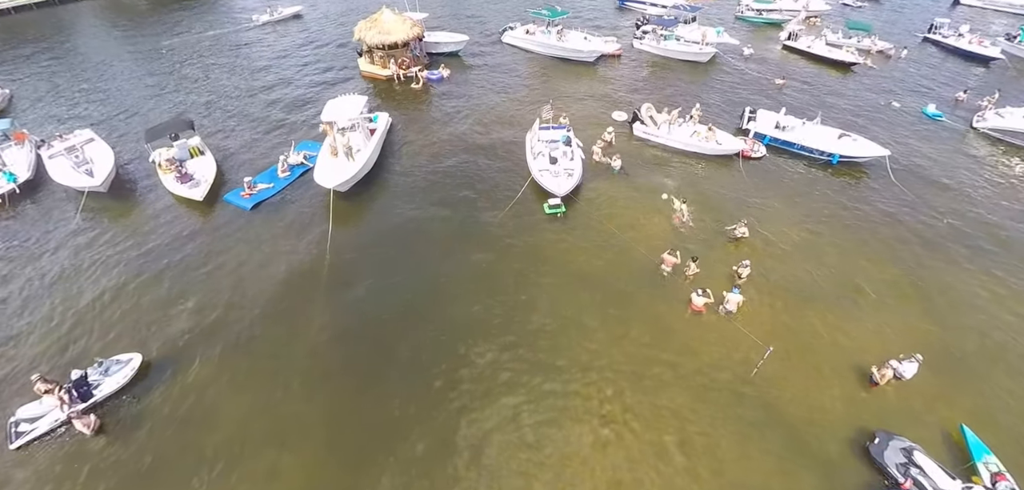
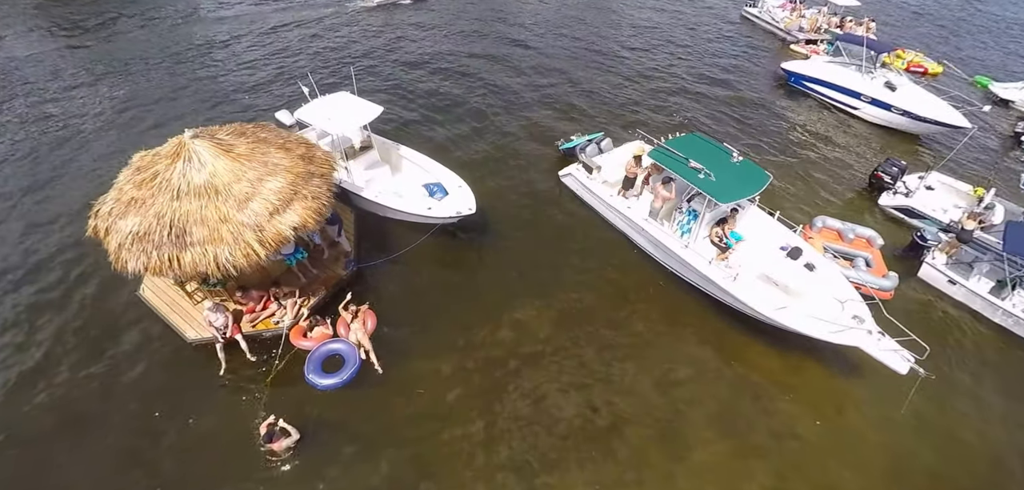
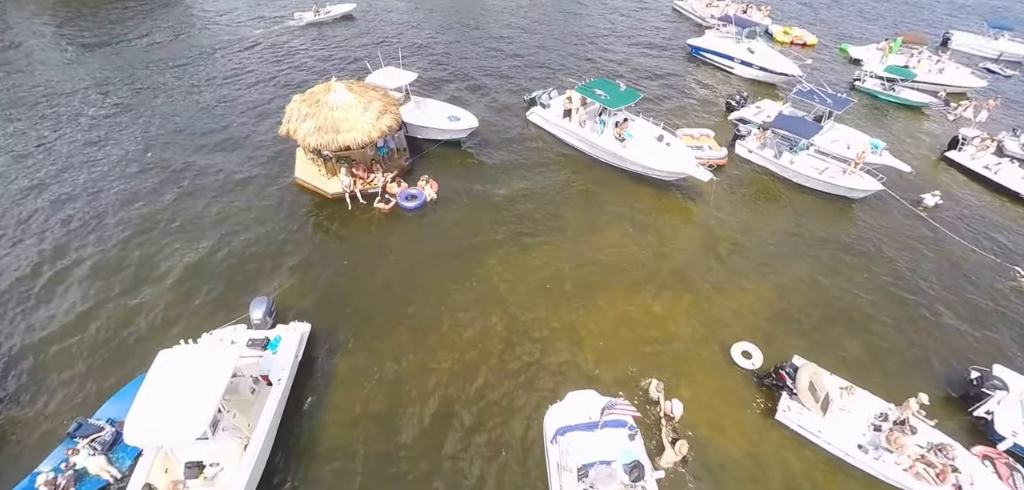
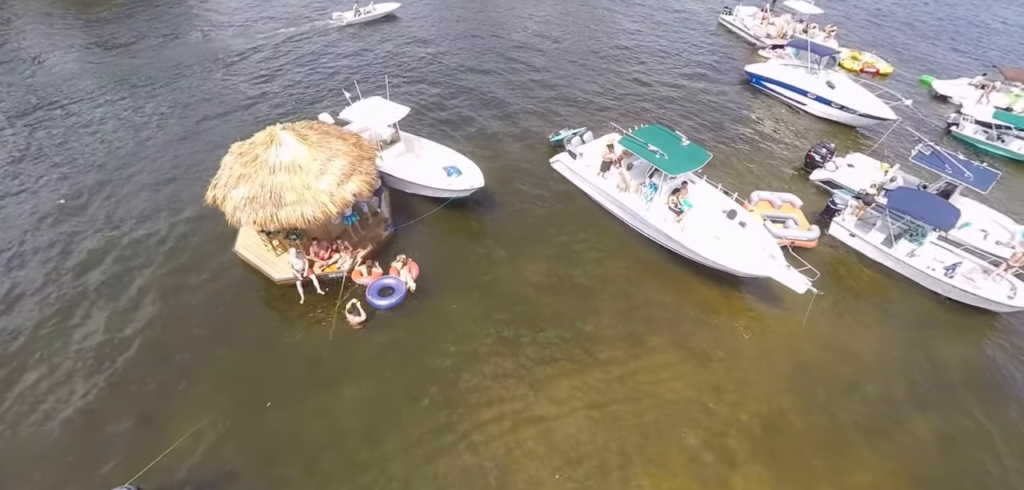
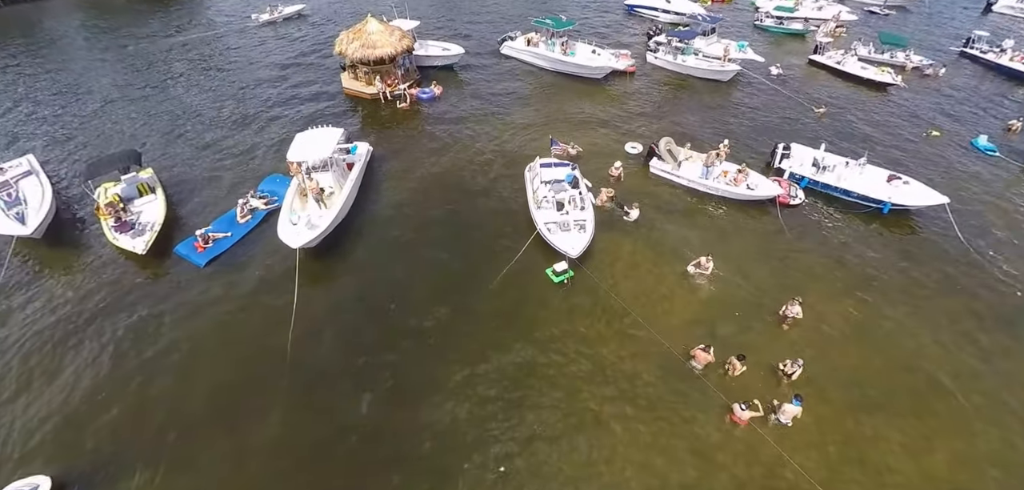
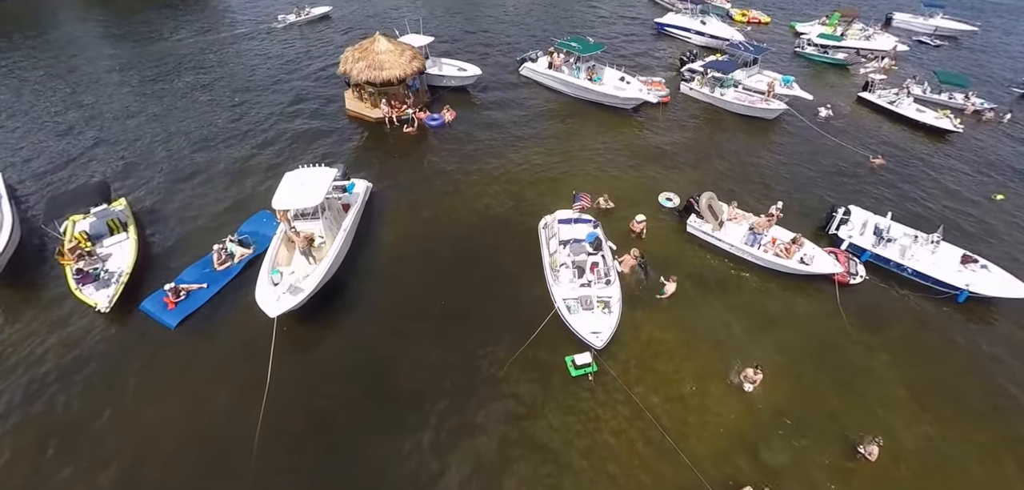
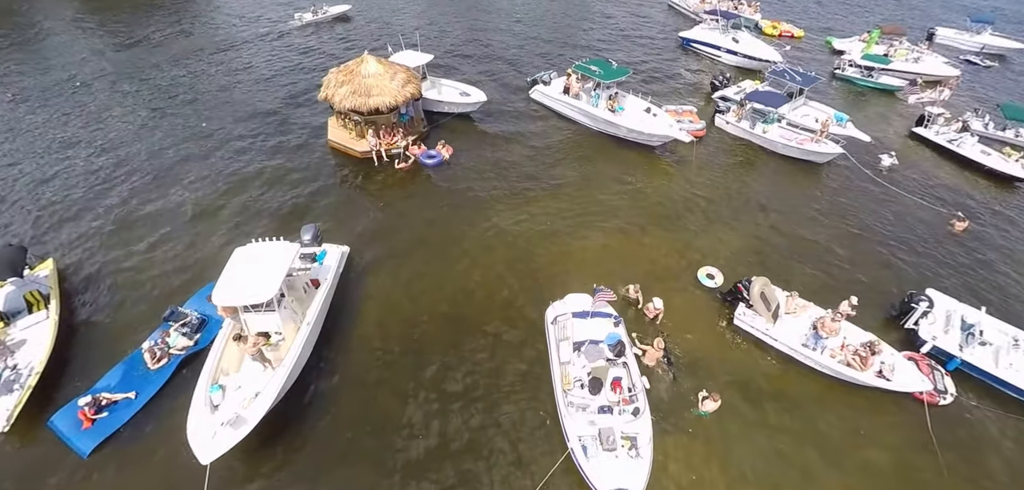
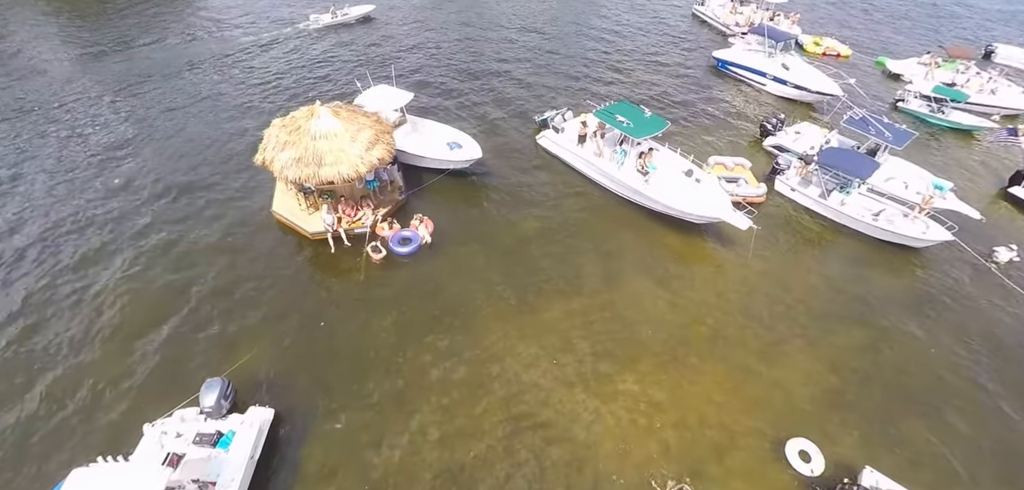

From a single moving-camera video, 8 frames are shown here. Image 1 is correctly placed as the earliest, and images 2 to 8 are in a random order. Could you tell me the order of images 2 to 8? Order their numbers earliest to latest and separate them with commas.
5, 6, 7, 3, 8, 4, 2
